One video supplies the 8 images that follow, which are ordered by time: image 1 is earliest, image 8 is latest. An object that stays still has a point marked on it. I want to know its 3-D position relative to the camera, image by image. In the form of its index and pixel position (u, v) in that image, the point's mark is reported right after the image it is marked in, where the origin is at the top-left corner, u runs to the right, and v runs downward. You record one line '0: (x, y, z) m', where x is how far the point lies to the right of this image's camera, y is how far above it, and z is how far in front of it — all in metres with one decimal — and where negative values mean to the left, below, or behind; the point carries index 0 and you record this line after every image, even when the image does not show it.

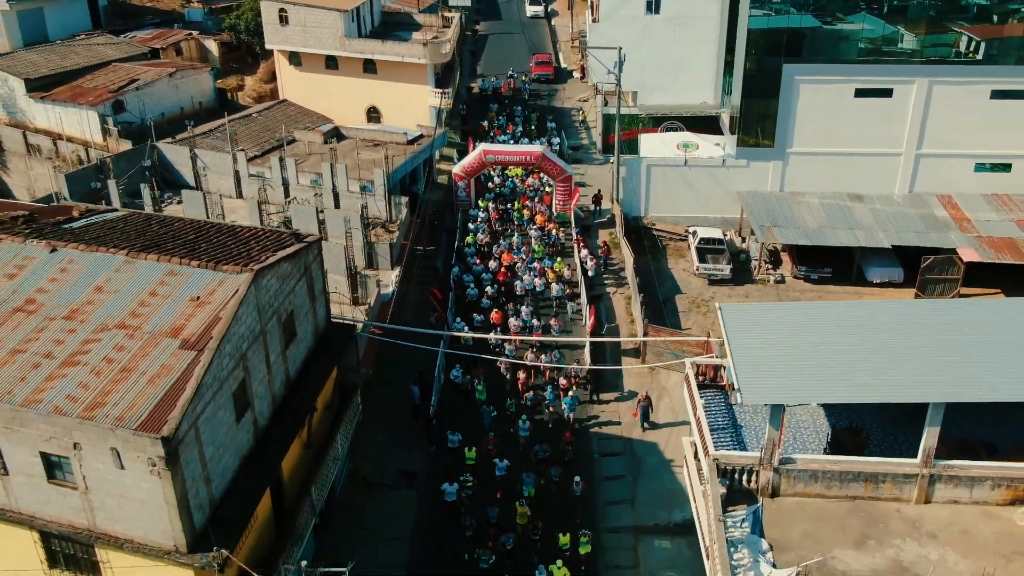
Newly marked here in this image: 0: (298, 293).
0: (-4.6, -0.1, +19.9) m
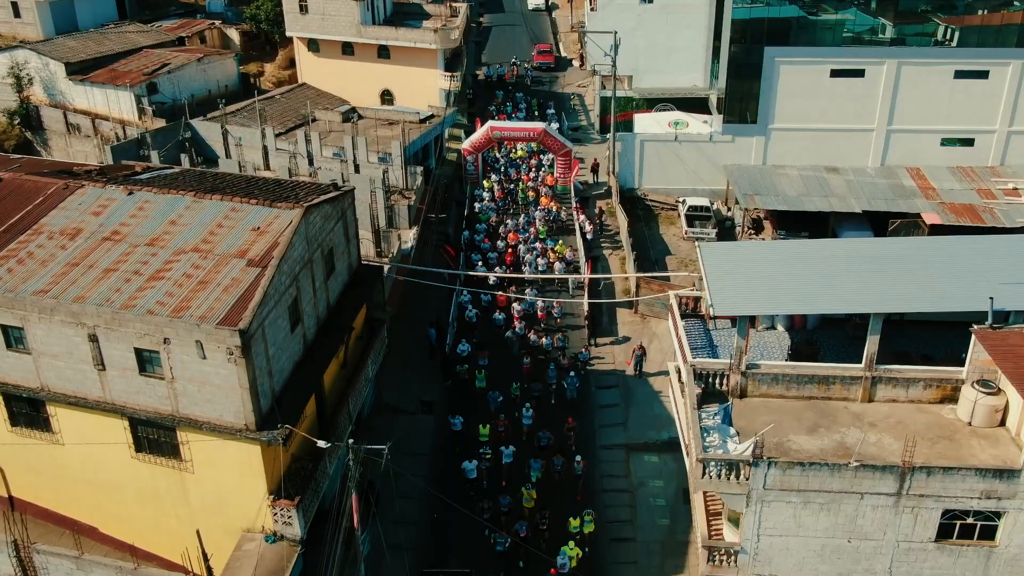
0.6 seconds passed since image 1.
0: (-4.4, +1.4, +23.1) m
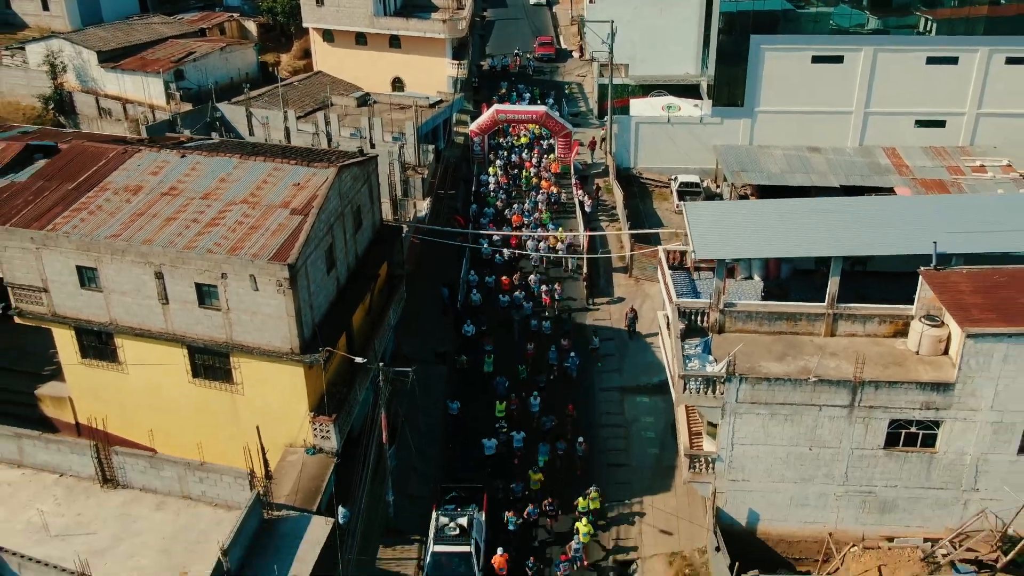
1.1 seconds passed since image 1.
0: (-4.2, +2.7, +26.1) m
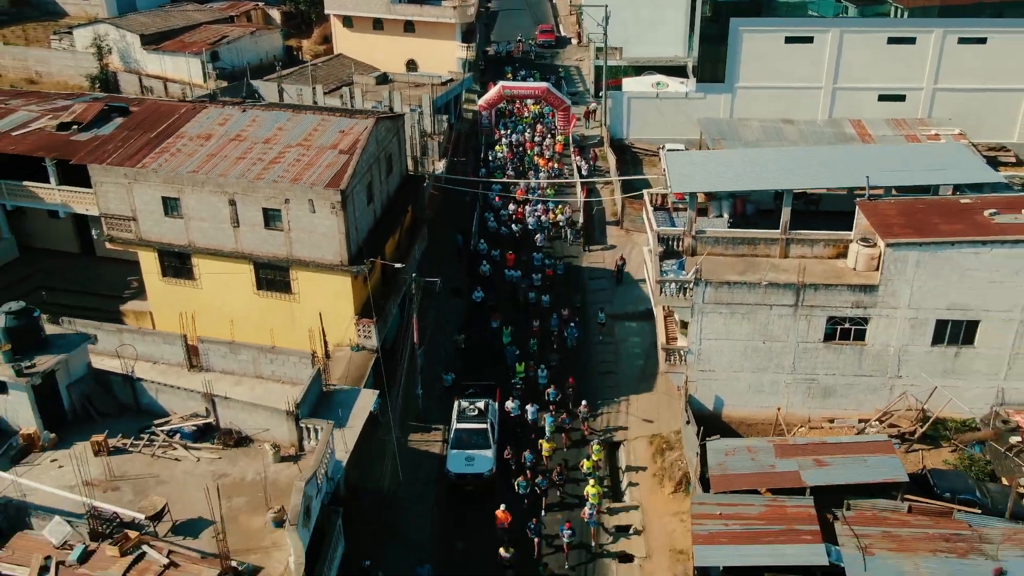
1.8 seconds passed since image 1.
0: (-4.0, +4.8, +30.9) m
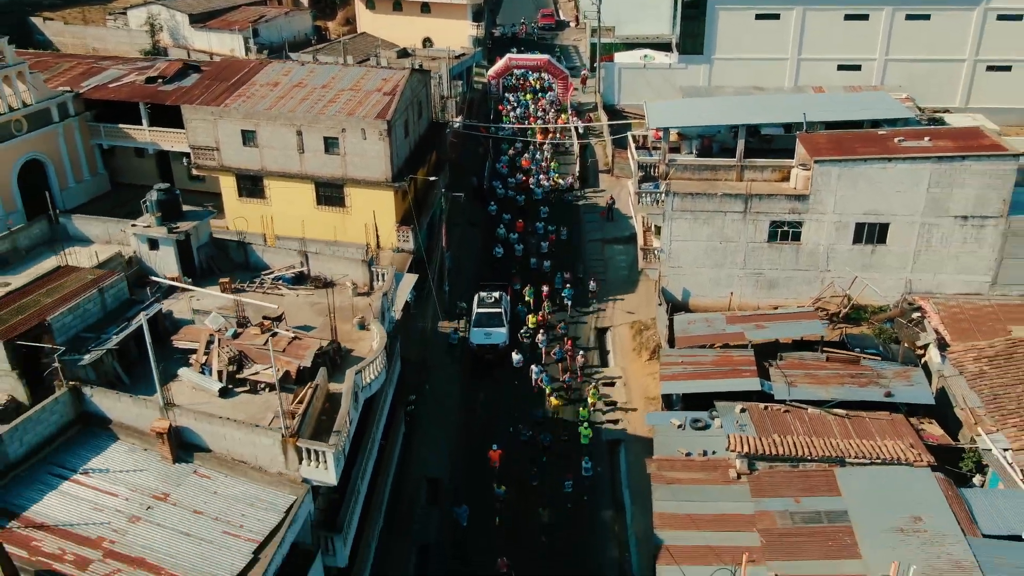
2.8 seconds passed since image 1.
0: (-3.6, +8.0, +37.7) m
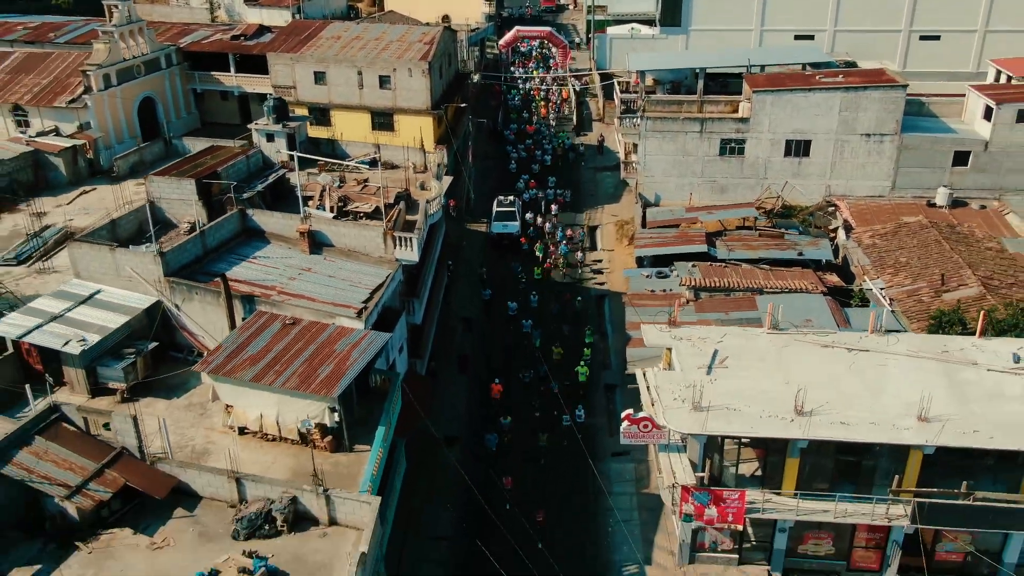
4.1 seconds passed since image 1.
0: (-3.1, +12.4, +47.7) m
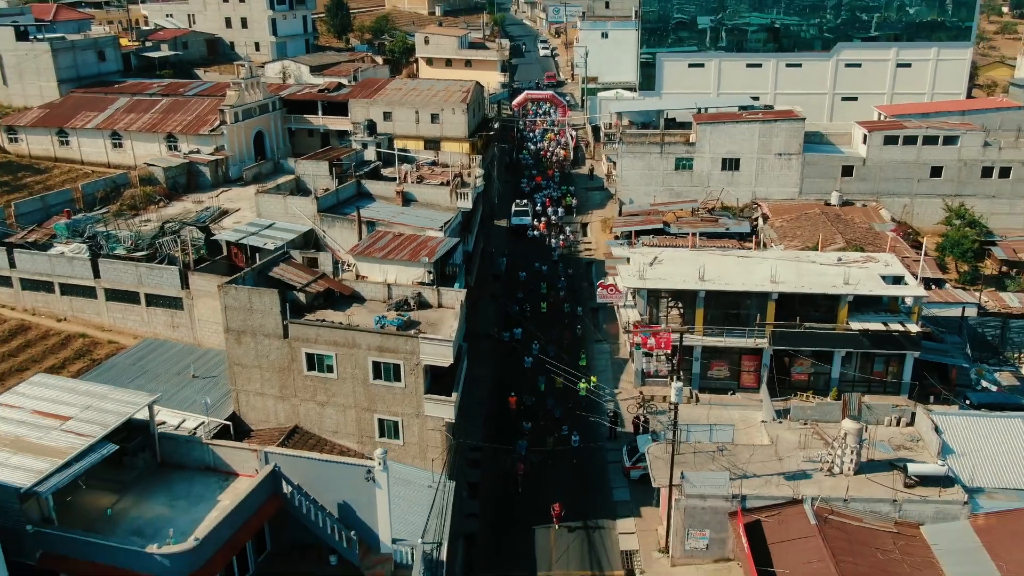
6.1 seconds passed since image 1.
0: (-2.2, +13.5, +65.1) m
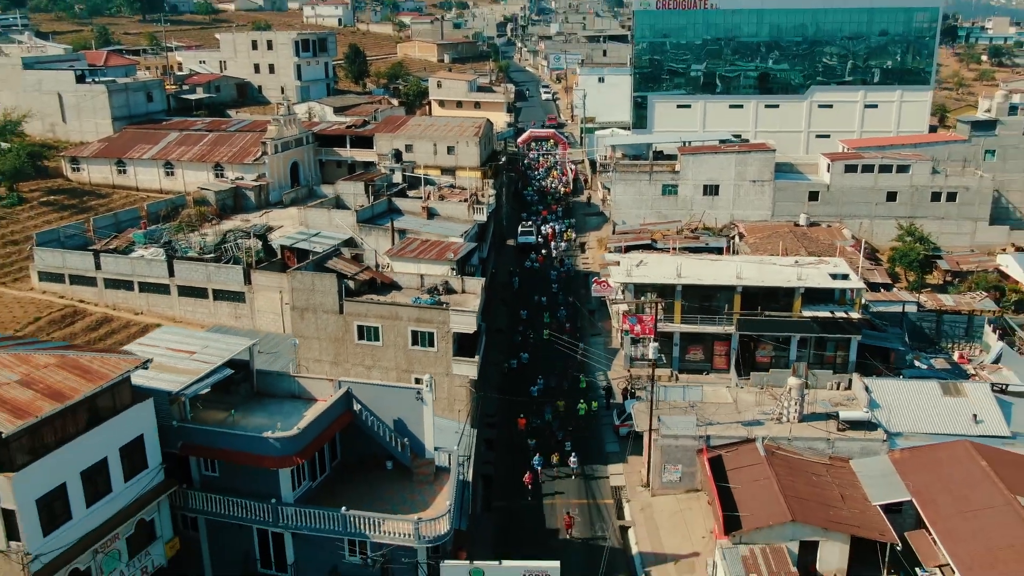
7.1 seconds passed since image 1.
0: (-1.7, +12.4, +73.4) m
